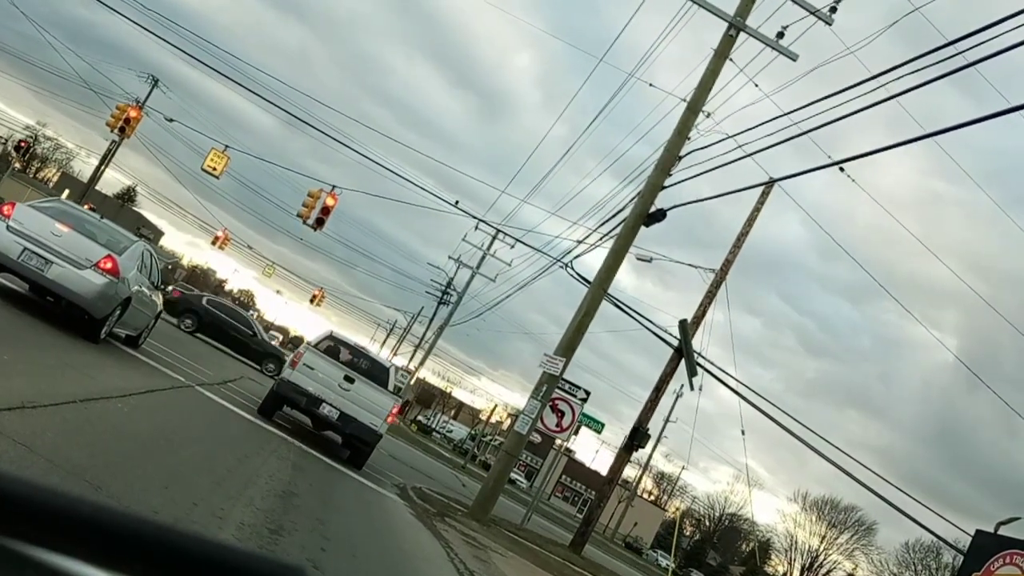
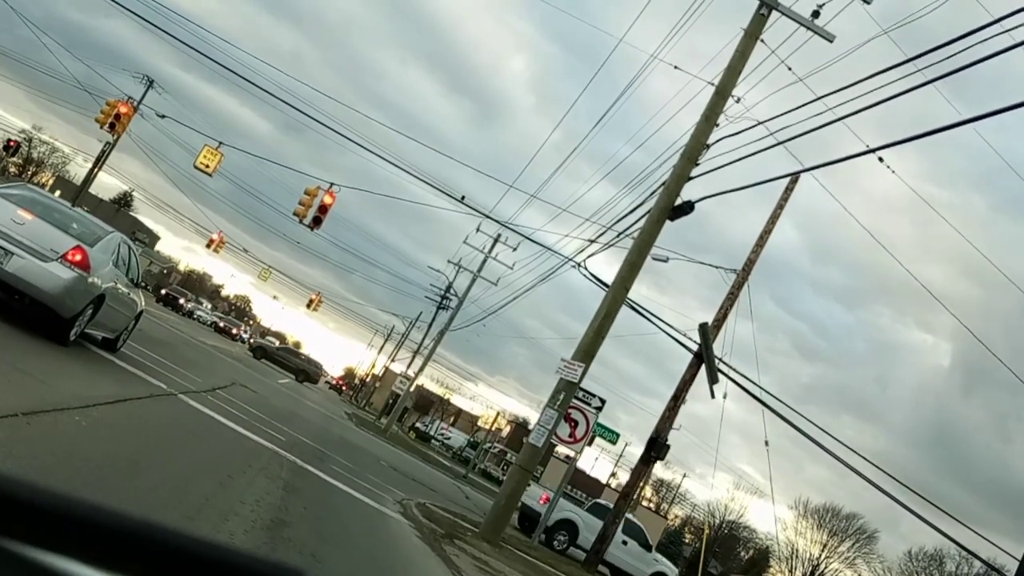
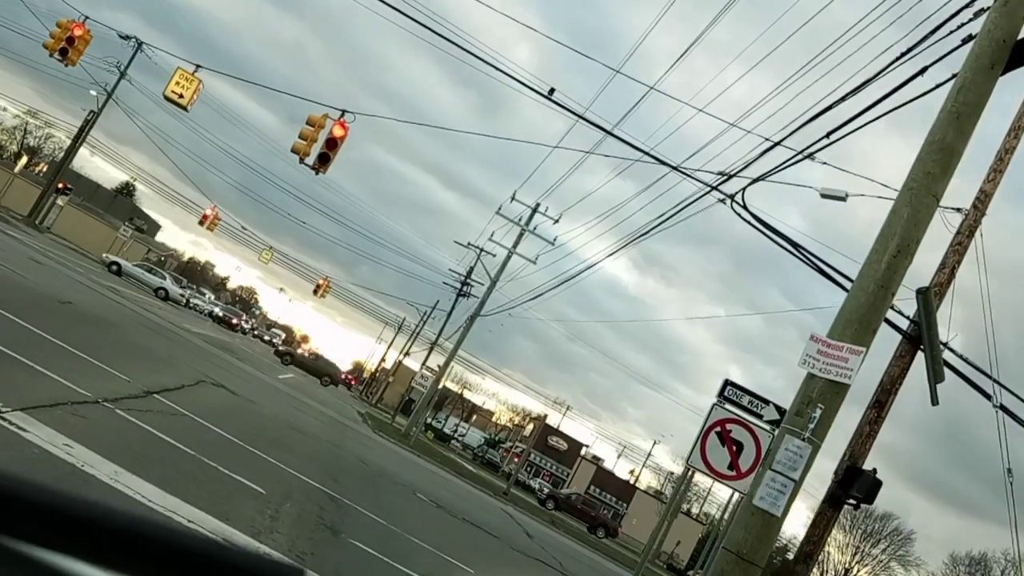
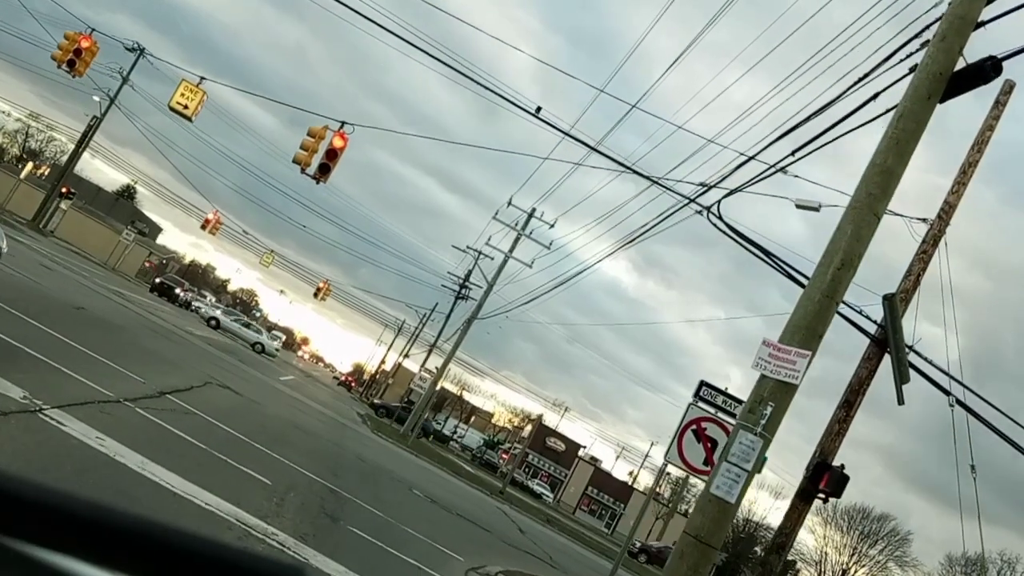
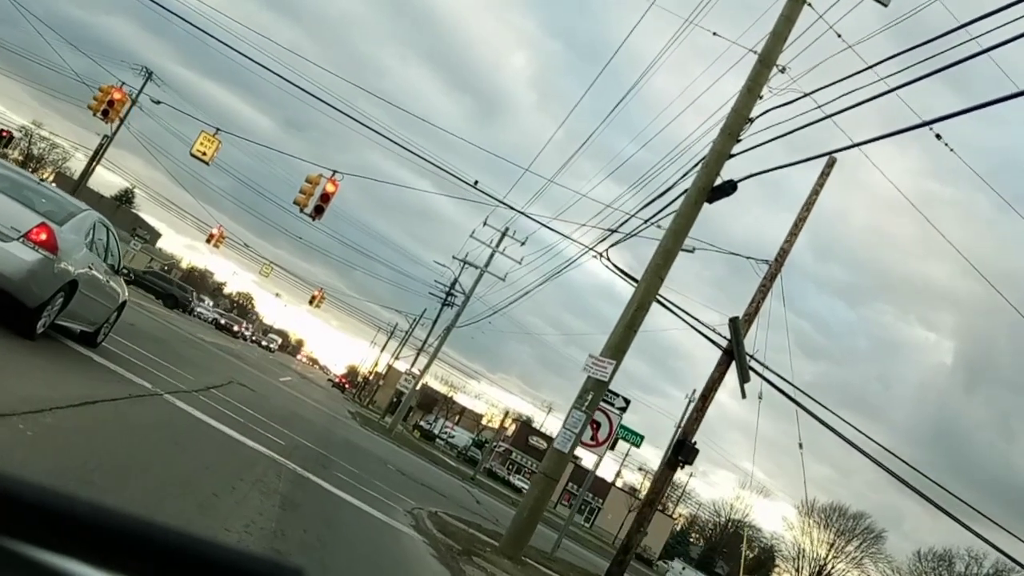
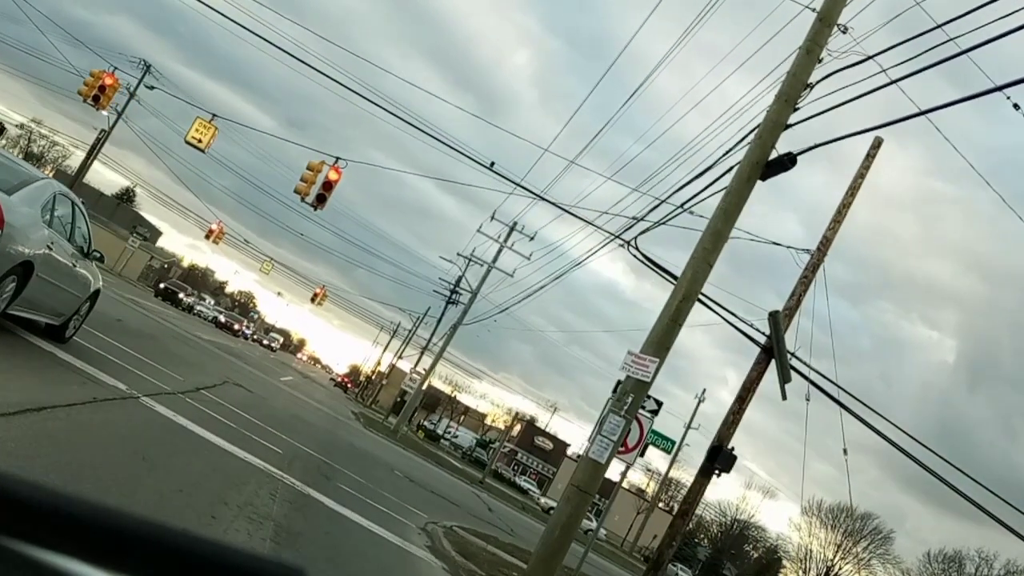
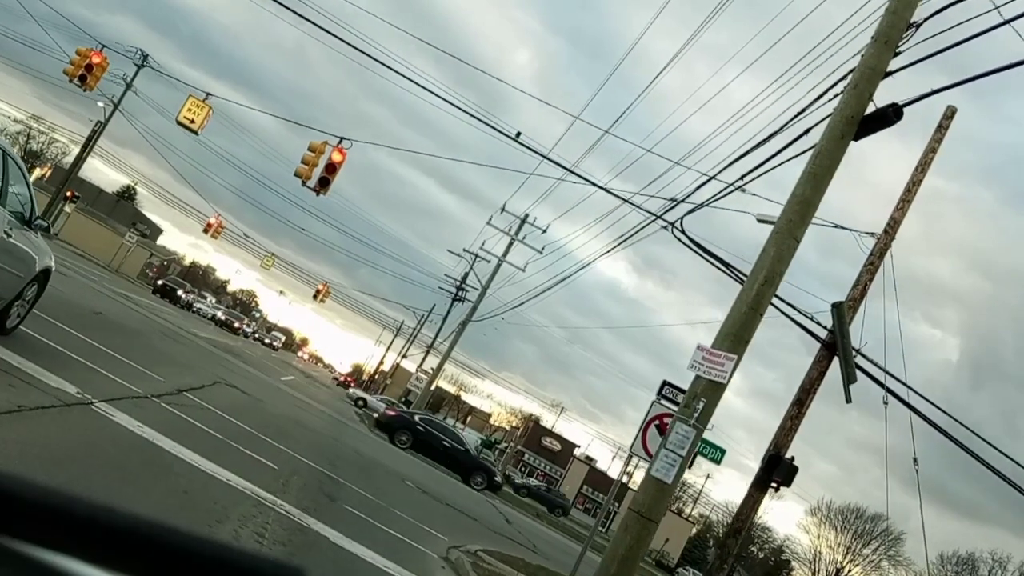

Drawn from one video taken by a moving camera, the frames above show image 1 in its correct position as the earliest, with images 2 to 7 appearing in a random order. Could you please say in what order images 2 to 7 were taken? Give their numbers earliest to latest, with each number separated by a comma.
2, 5, 6, 7, 4, 3
